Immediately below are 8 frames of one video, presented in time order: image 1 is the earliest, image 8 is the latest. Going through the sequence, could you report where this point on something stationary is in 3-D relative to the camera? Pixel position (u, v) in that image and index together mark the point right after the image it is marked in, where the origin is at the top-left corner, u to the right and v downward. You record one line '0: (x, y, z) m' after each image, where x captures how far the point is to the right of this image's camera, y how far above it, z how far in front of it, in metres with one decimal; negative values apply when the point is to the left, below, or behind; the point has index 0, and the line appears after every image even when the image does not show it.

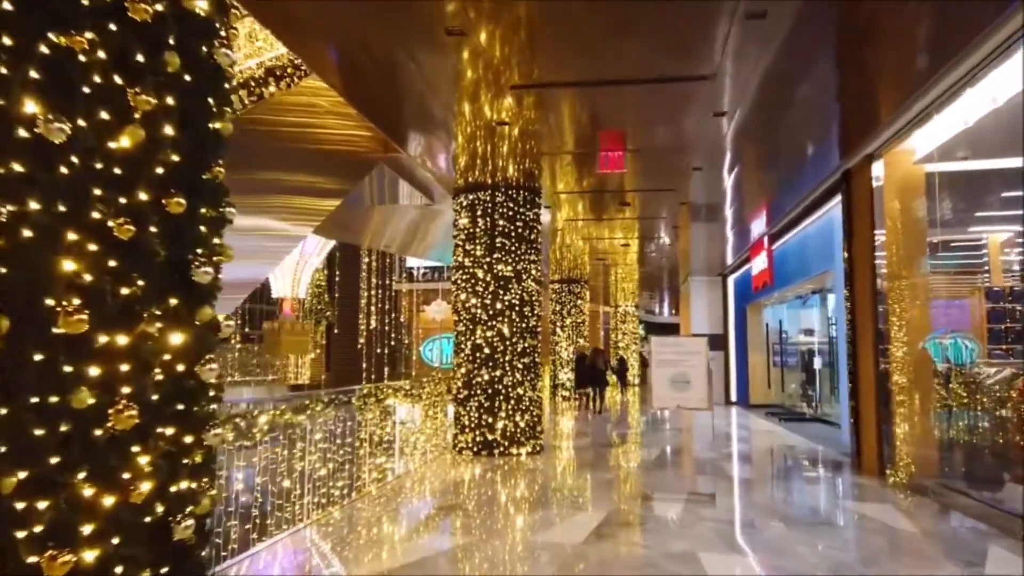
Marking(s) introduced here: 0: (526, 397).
0: (+0.2, -1.1, +7.6) m
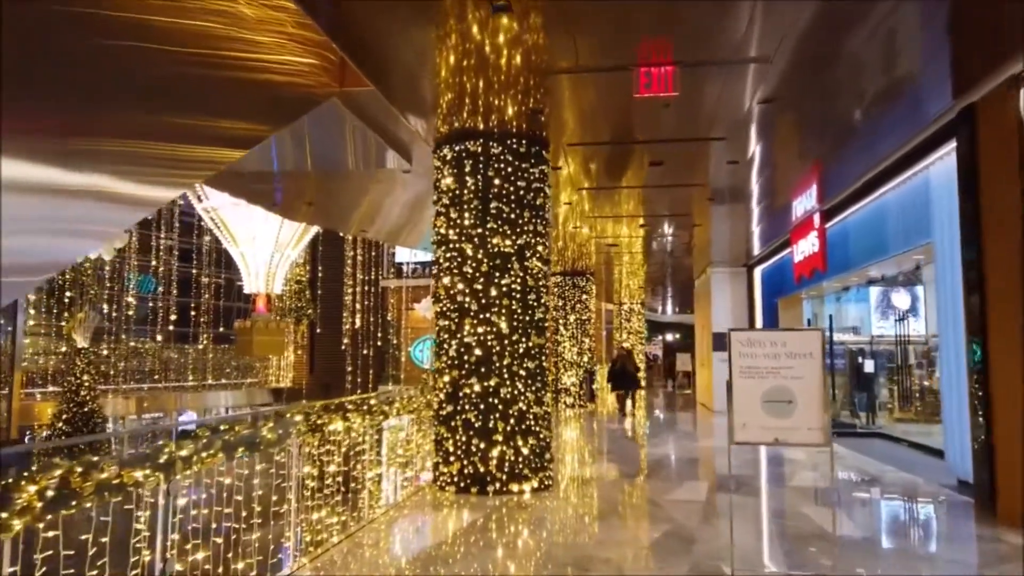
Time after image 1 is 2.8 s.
0: (+0.1, -1.0, +5.7) m
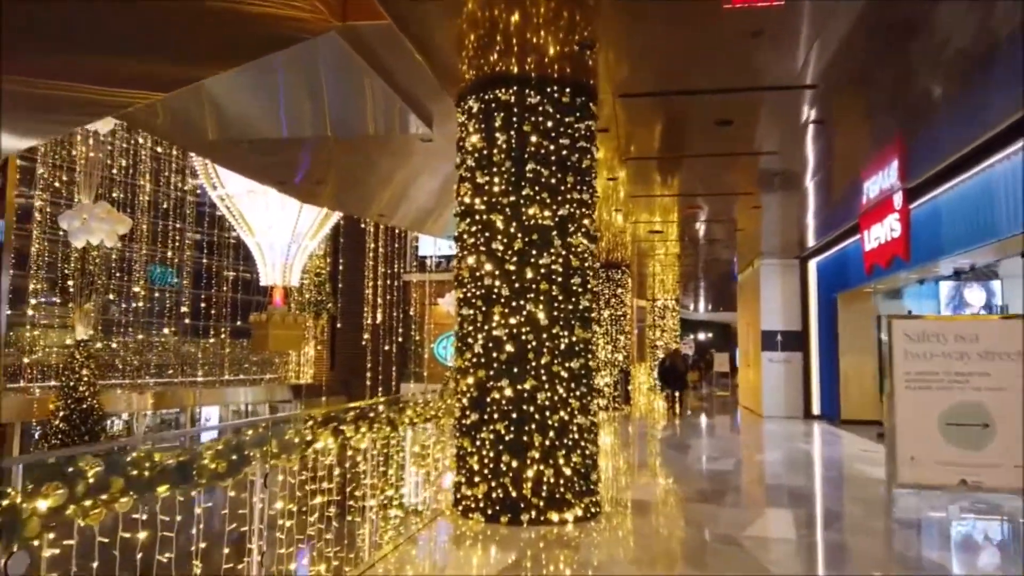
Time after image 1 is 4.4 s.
0: (+0.4, -0.9, +4.6) m
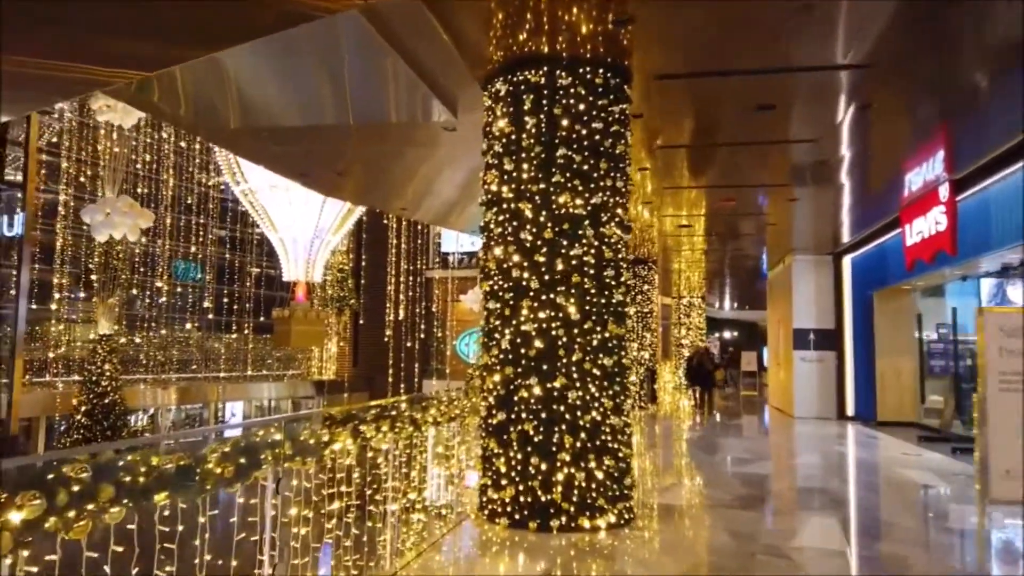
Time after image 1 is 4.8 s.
0: (+0.6, -0.8, +4.4) m
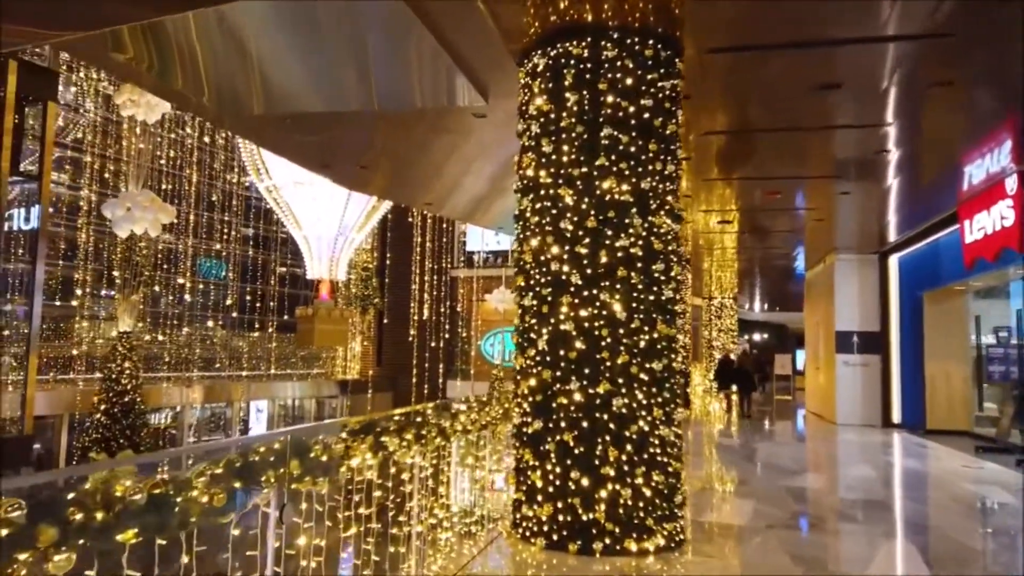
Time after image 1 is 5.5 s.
0: (+0.8, -0.8, +3.9) m
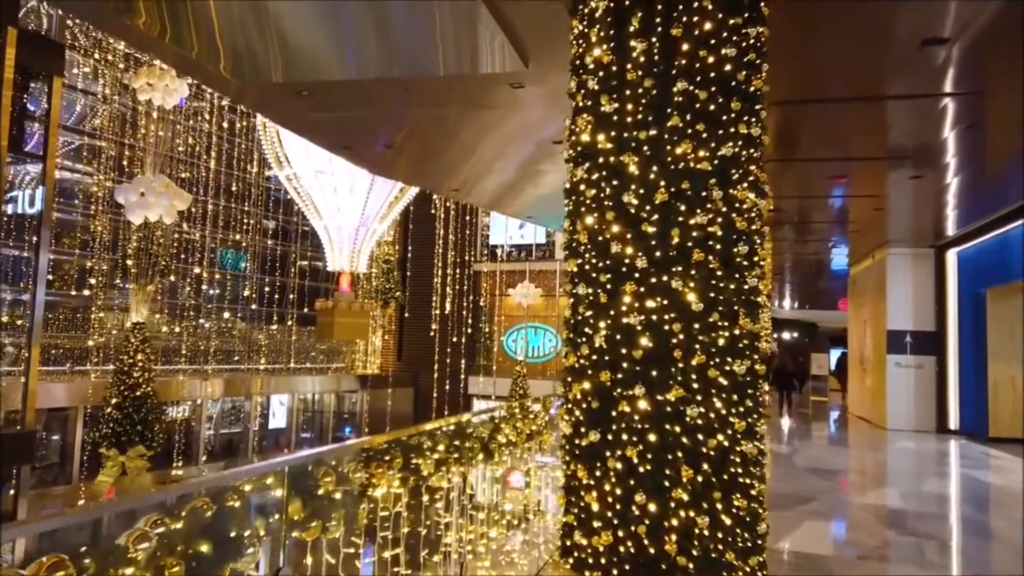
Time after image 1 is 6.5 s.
0: (+1.0, -0.7, +3.2) m
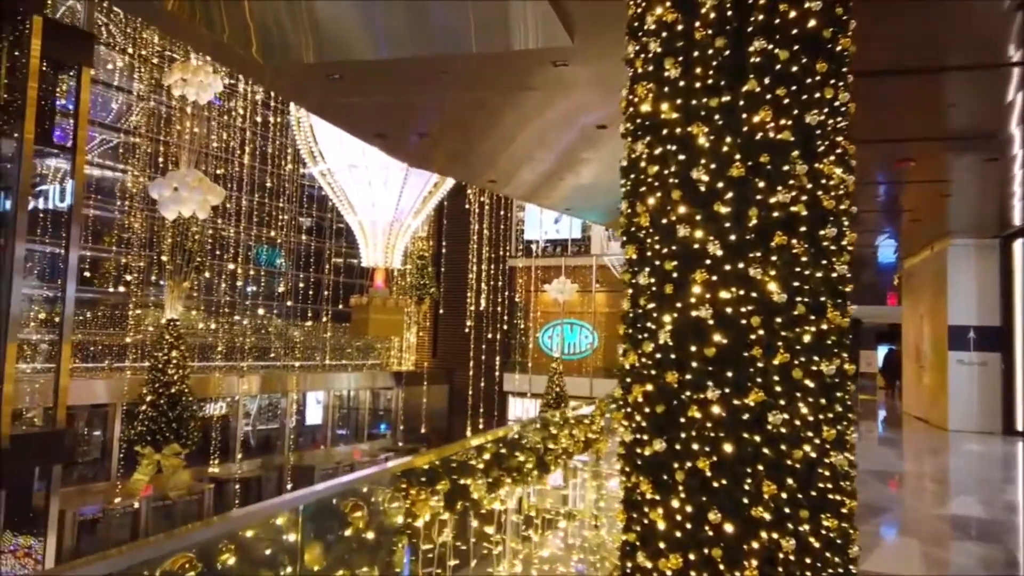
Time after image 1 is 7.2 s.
0: (+1.2, -0.7, +2.8) m
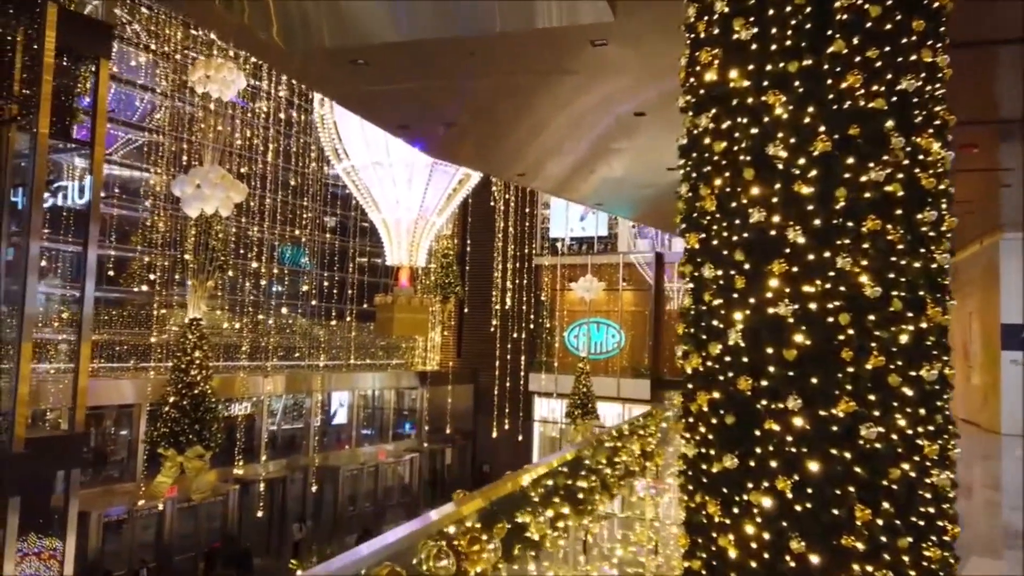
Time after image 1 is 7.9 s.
0: (+1.4, -0.7, +2.4) m
